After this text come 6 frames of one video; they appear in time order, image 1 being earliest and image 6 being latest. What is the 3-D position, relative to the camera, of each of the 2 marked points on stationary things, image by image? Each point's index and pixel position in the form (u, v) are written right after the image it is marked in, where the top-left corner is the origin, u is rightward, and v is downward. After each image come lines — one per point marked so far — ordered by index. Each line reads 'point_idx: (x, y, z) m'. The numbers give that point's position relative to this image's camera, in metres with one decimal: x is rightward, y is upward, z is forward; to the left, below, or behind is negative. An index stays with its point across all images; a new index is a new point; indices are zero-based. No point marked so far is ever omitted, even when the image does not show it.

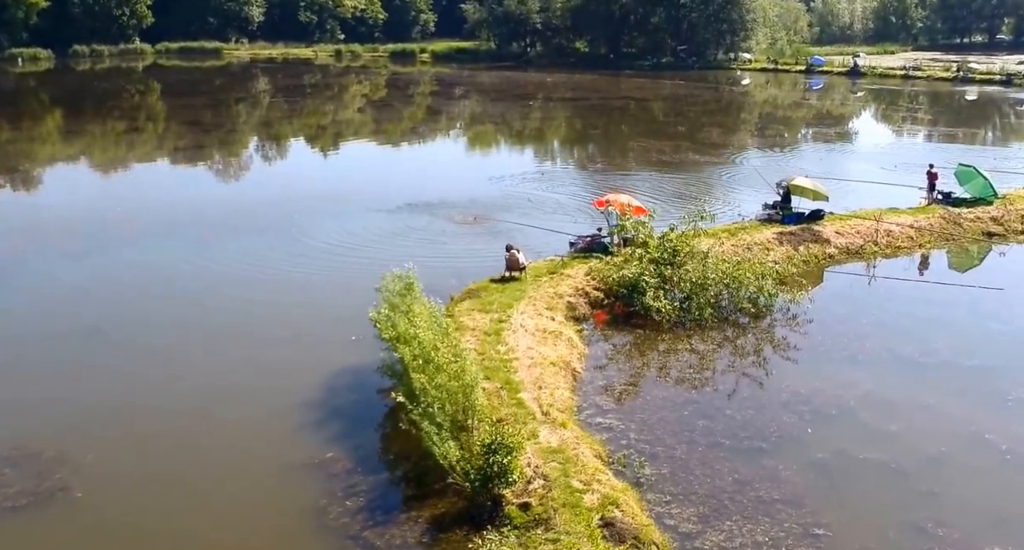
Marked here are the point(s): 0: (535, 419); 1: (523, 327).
0: (+0.3, -2.1, +13.1) m
1: (+0.2, -1.0, +17.8) m
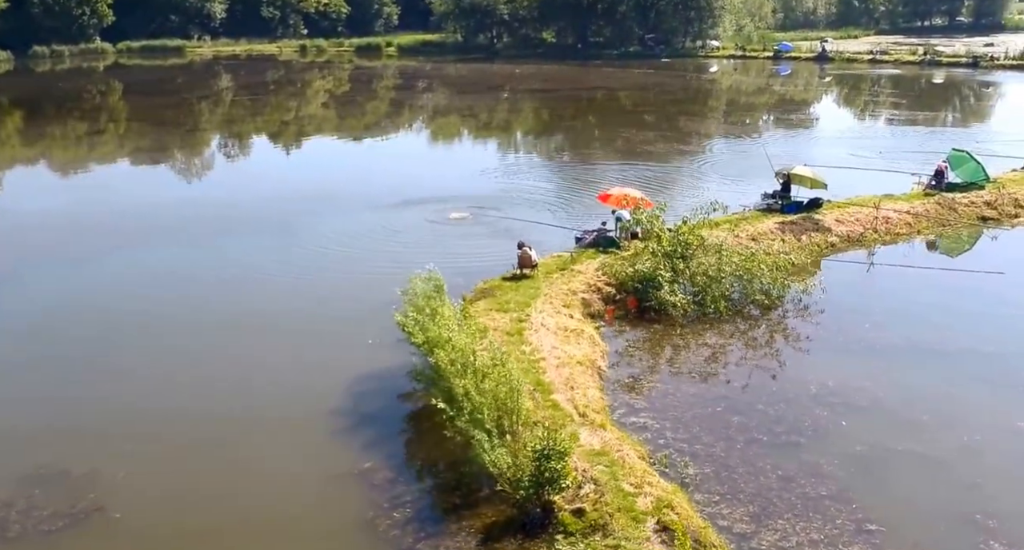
0: (+0.9, -2.1, +12.9) m
1: (+0.6, -1.0, +17.6) m
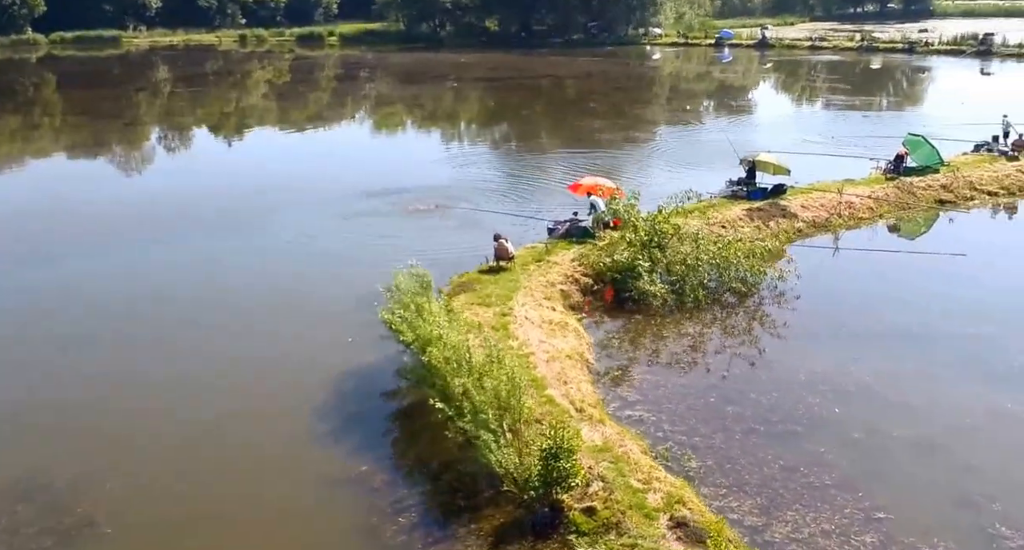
0: (+0.8, -2.0, +12.6) m
1: (+0.3, -0.9, +17.3) m
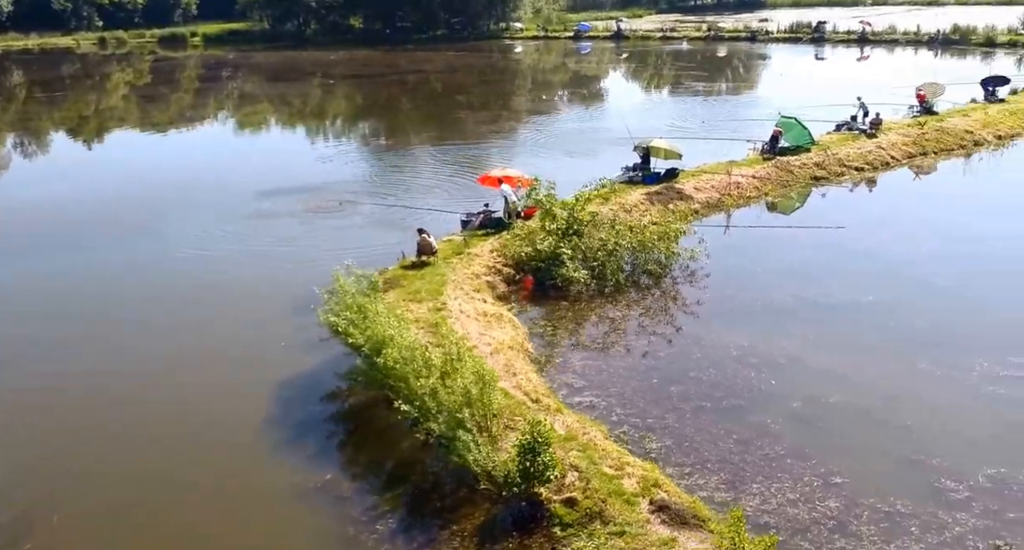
0: (+0.2, -1.9, +12.7) m
1: (-0.9, -0.7, +17.2) m
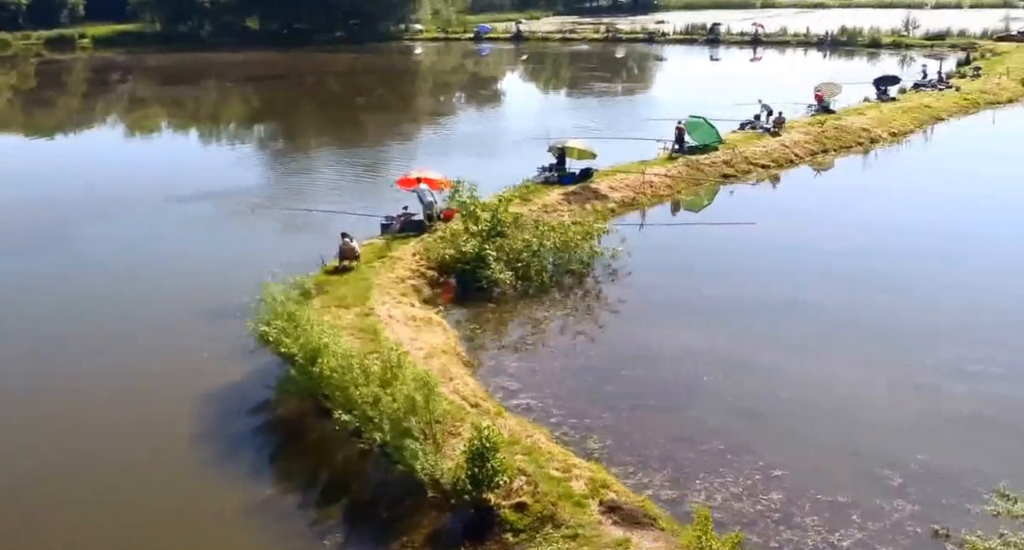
0: (-0.6, -1.9, +12.4) m
1: (-2.3, -0.8, +16.9) m
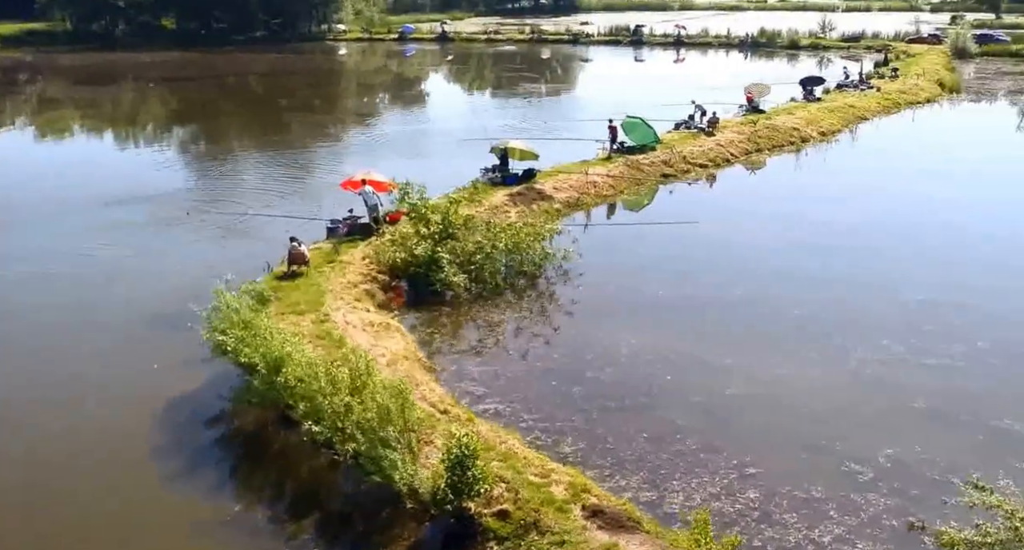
0: (-1.0, -2.0, +12.2) m
1: (-3.0, -0.9, +16.5) m
